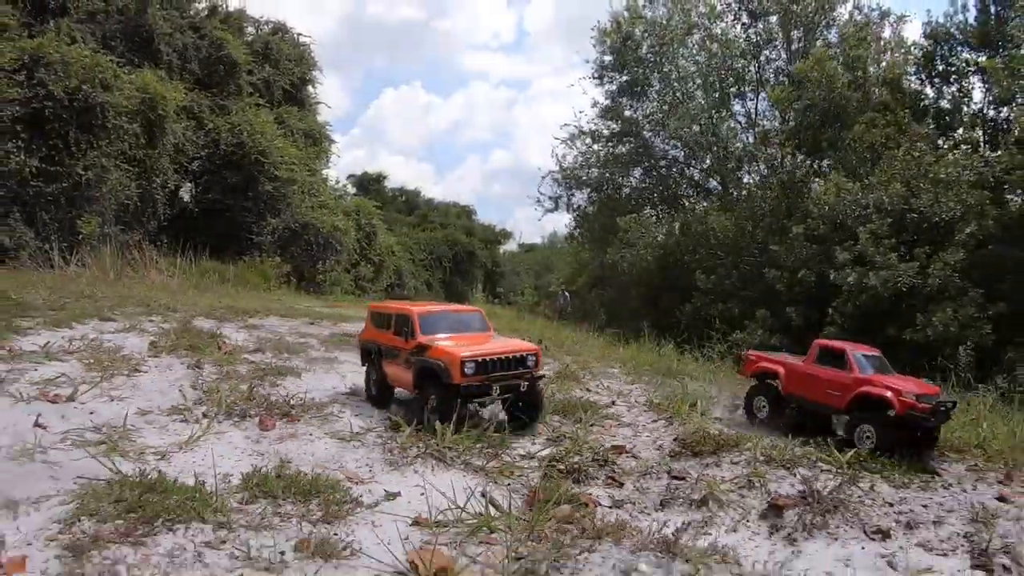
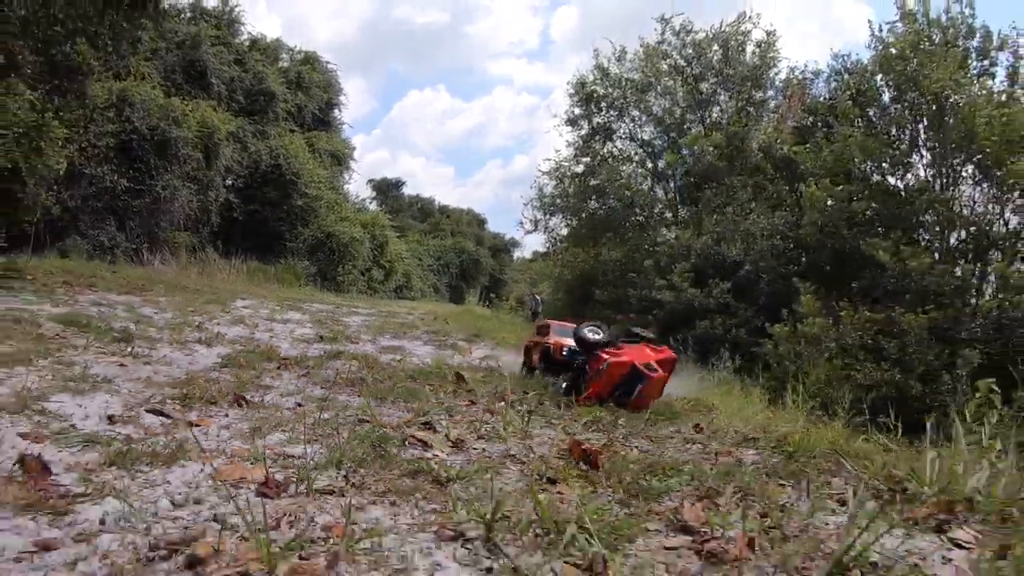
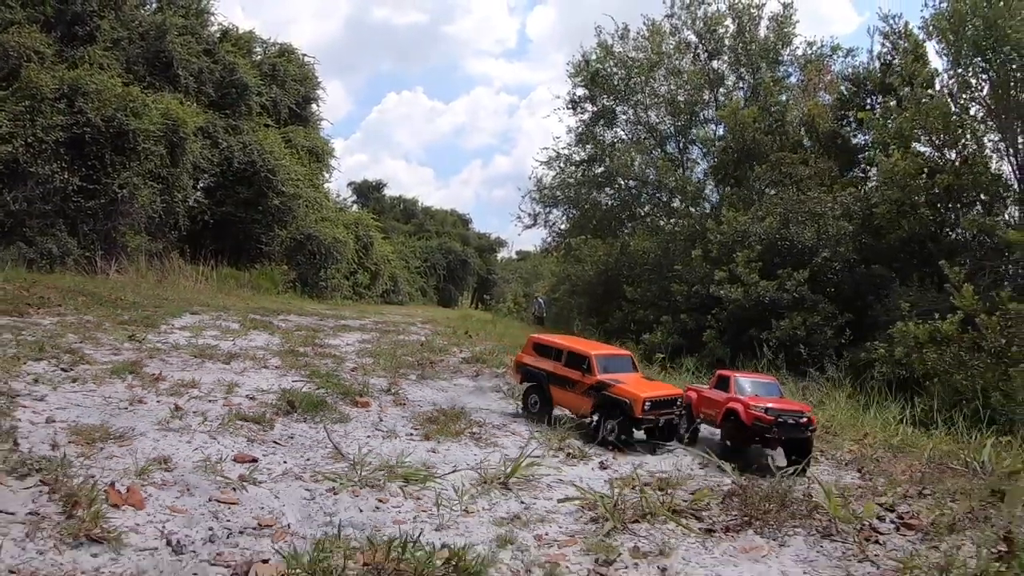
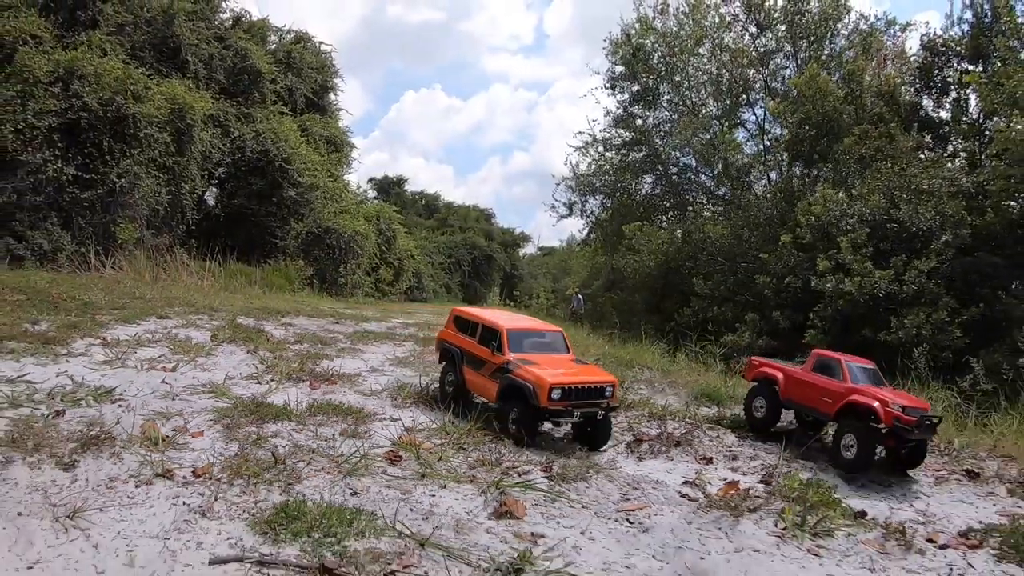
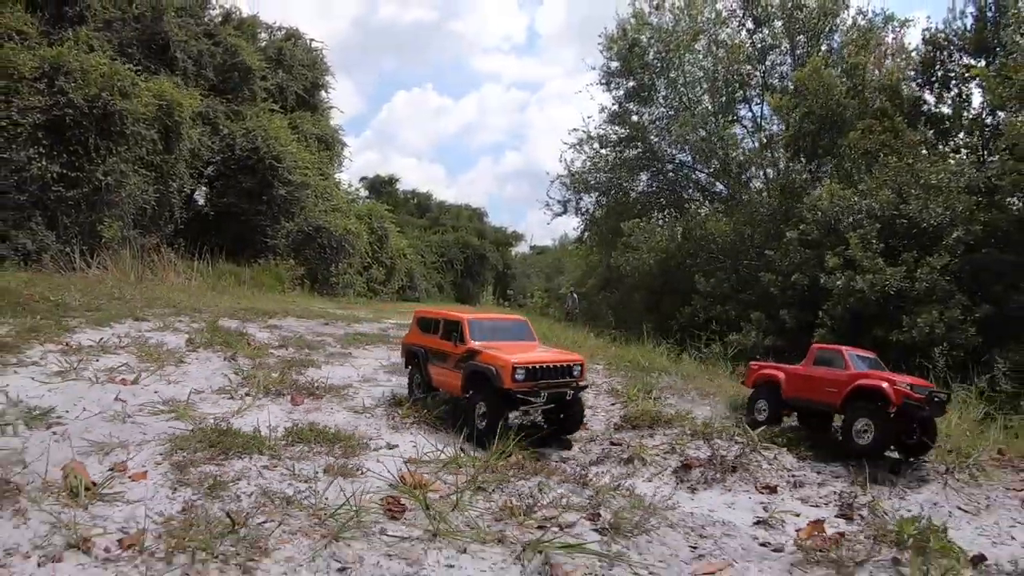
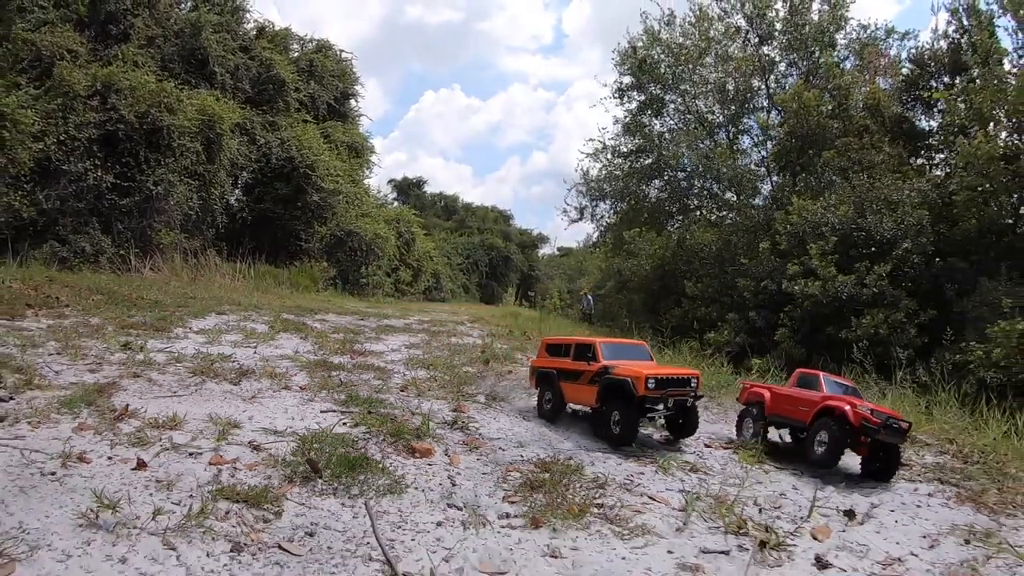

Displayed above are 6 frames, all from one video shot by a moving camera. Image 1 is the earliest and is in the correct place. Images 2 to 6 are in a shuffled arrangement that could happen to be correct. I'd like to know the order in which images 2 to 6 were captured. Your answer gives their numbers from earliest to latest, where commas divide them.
5, 4, 6, 3, 2
